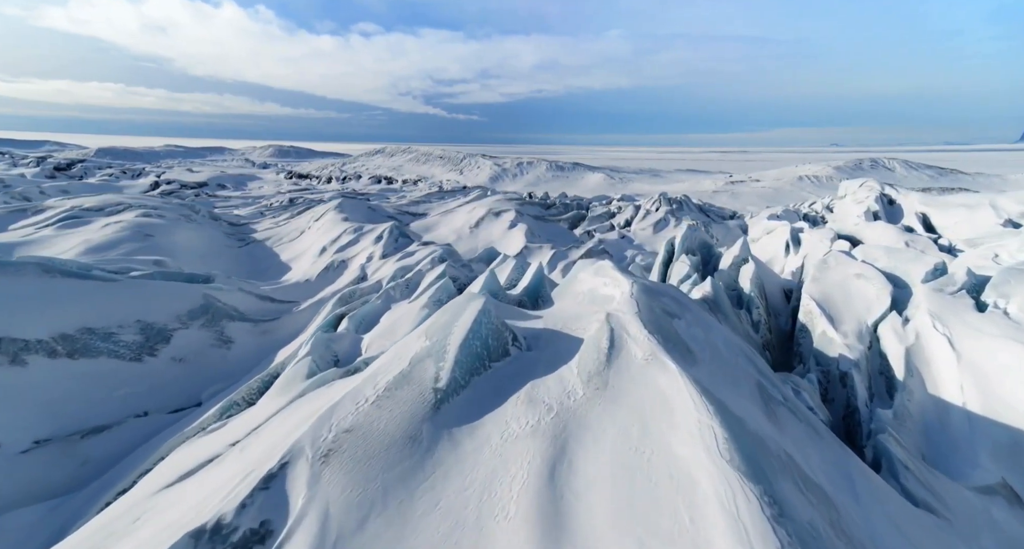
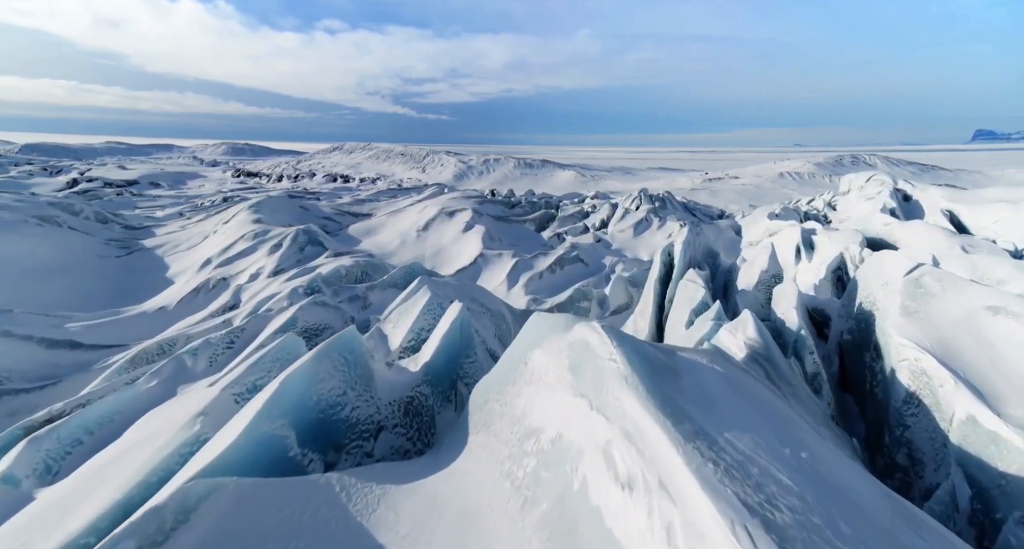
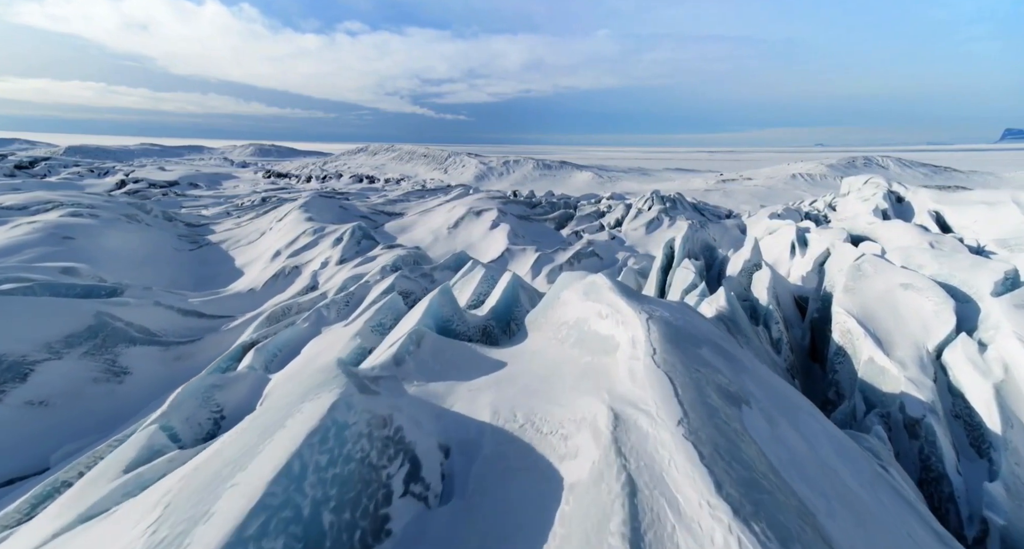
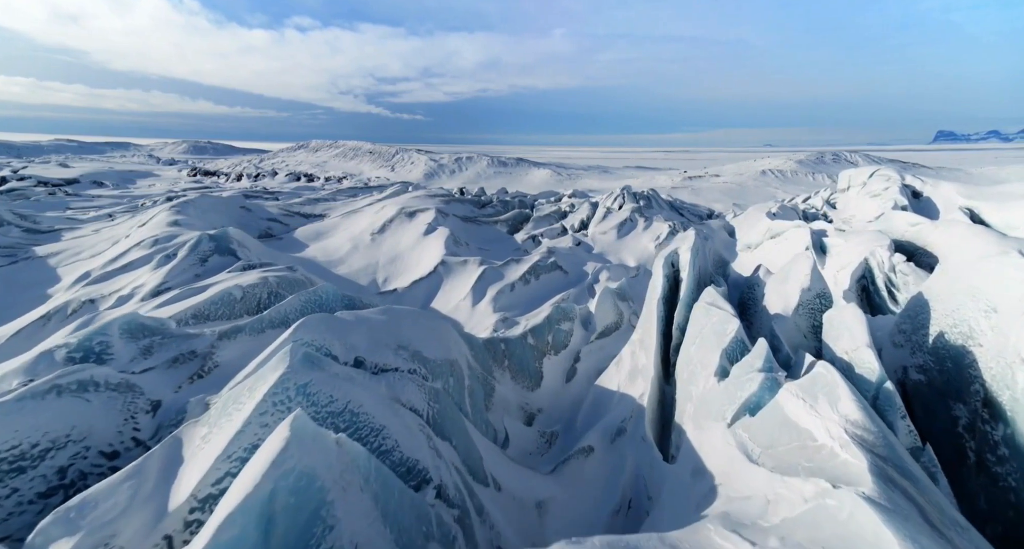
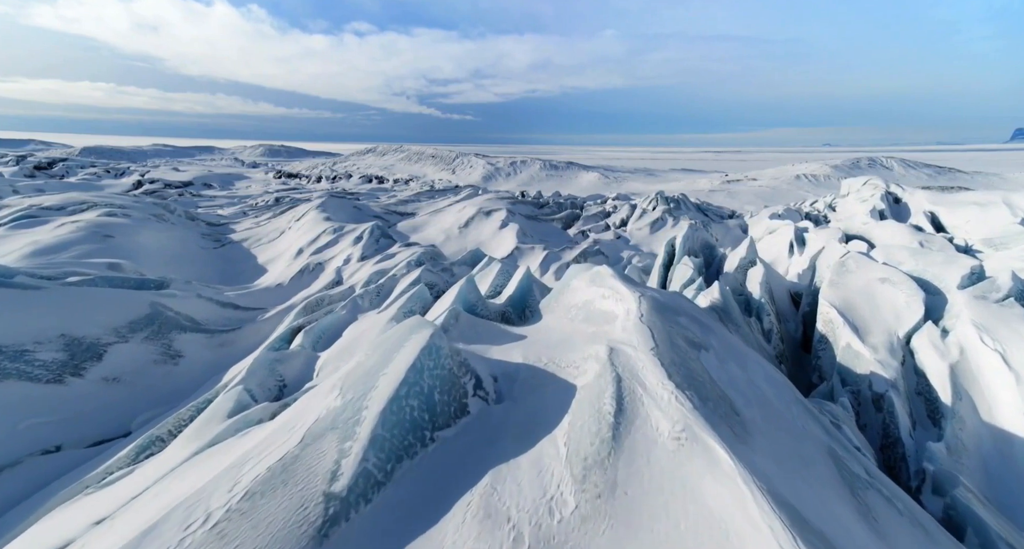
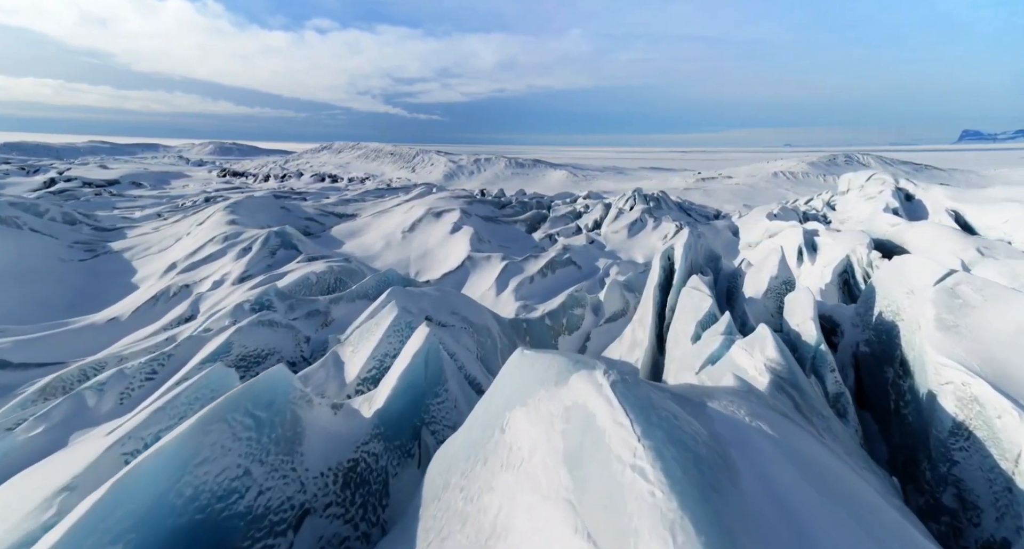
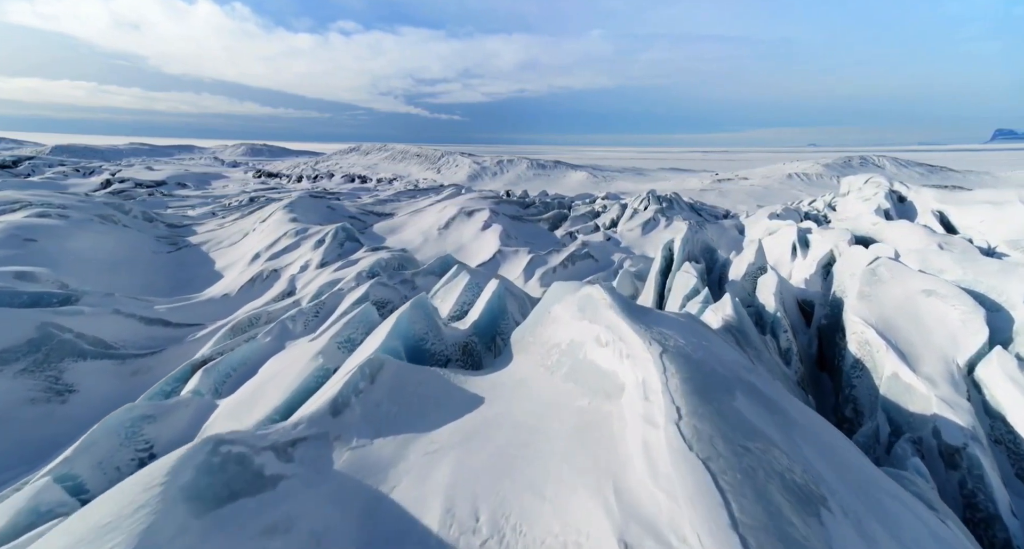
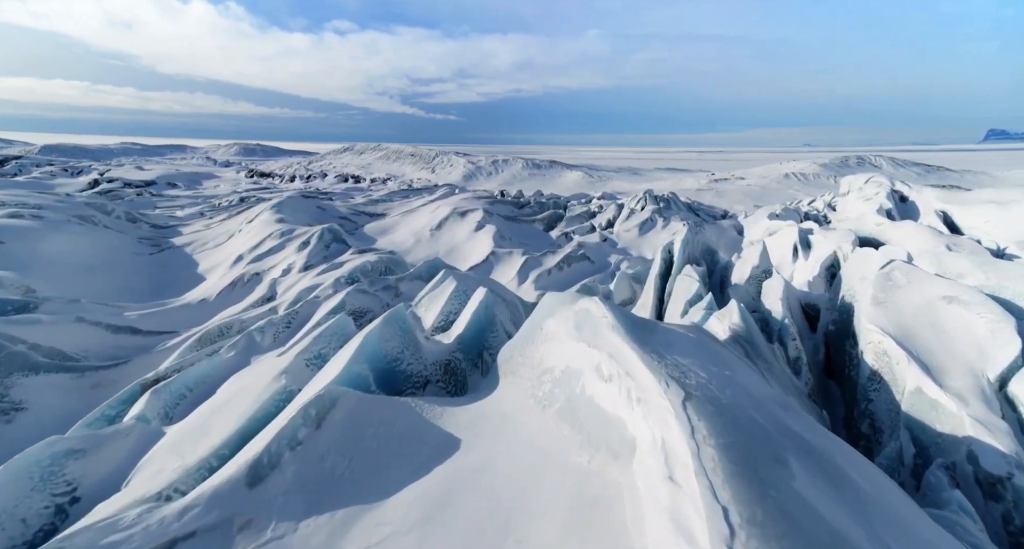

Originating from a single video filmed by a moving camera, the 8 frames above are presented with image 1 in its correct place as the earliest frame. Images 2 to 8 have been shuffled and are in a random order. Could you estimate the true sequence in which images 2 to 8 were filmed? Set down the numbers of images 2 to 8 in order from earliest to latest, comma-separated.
5, 3, 7, 8, 2, 6, 4
